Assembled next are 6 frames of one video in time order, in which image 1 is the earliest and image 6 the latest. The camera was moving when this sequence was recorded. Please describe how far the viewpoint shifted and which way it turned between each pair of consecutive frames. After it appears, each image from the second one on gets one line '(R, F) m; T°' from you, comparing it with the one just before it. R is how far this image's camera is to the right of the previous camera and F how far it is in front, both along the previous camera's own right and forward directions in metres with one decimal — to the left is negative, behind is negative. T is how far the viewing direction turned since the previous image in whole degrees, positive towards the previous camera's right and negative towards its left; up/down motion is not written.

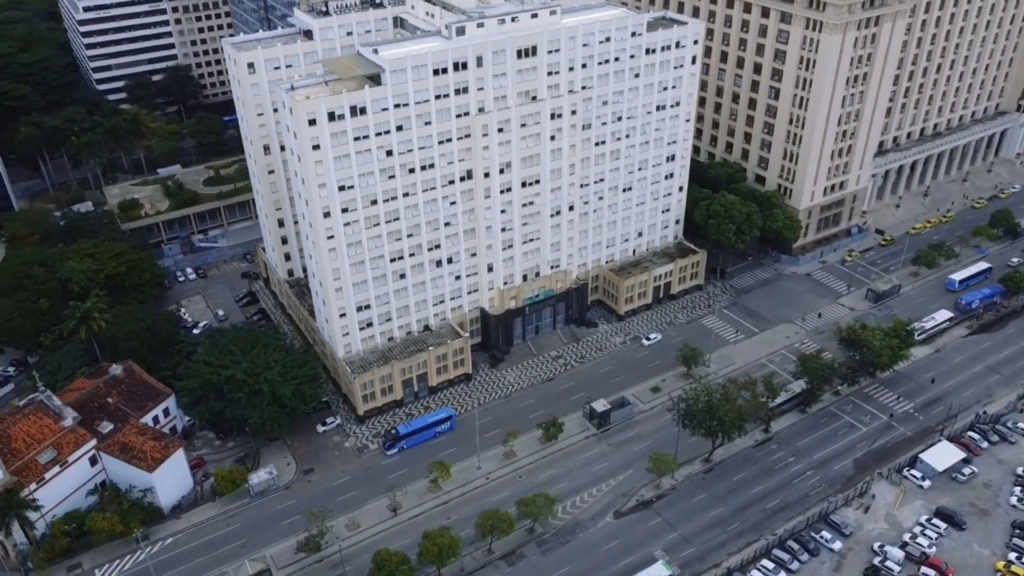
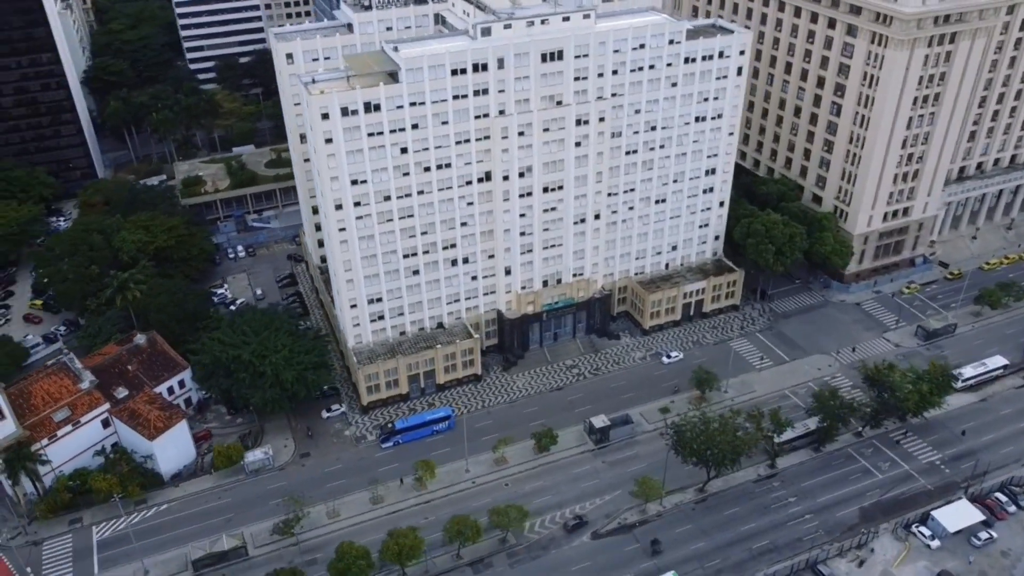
(+11.6, +1.8) m; -8°
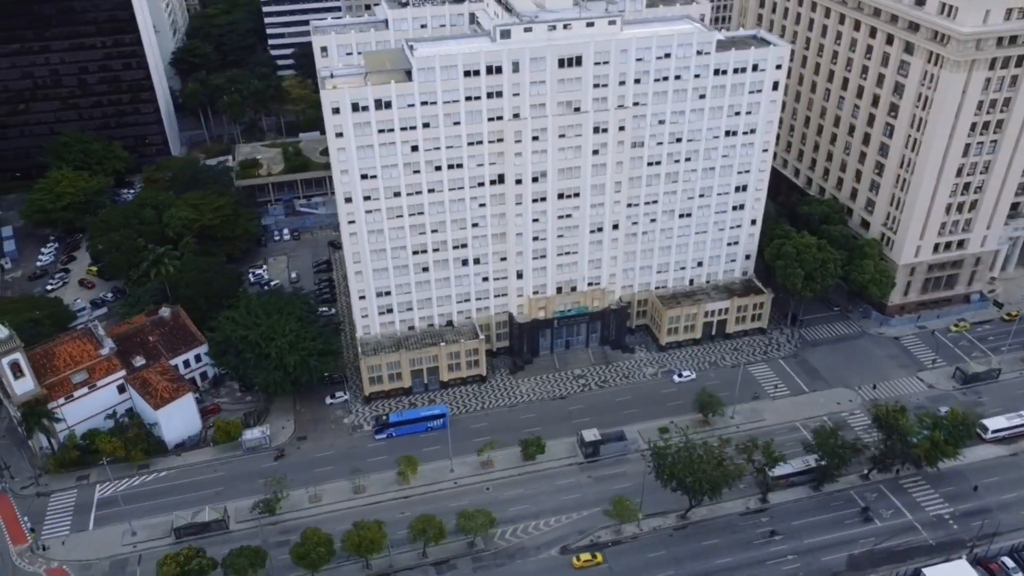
(+11.4, +1.2) m; -7°
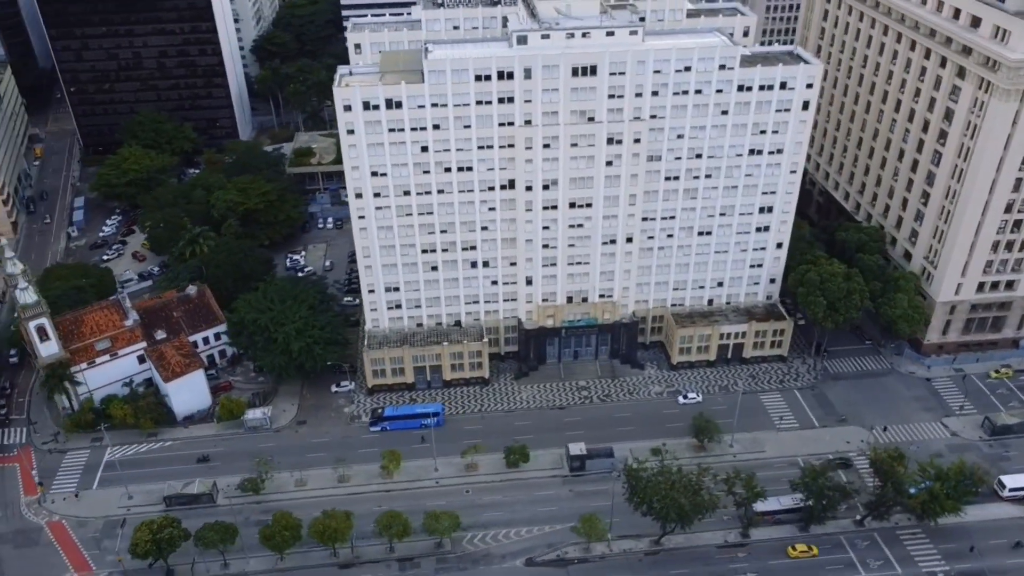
(+11.3, +0.8) m; -7°
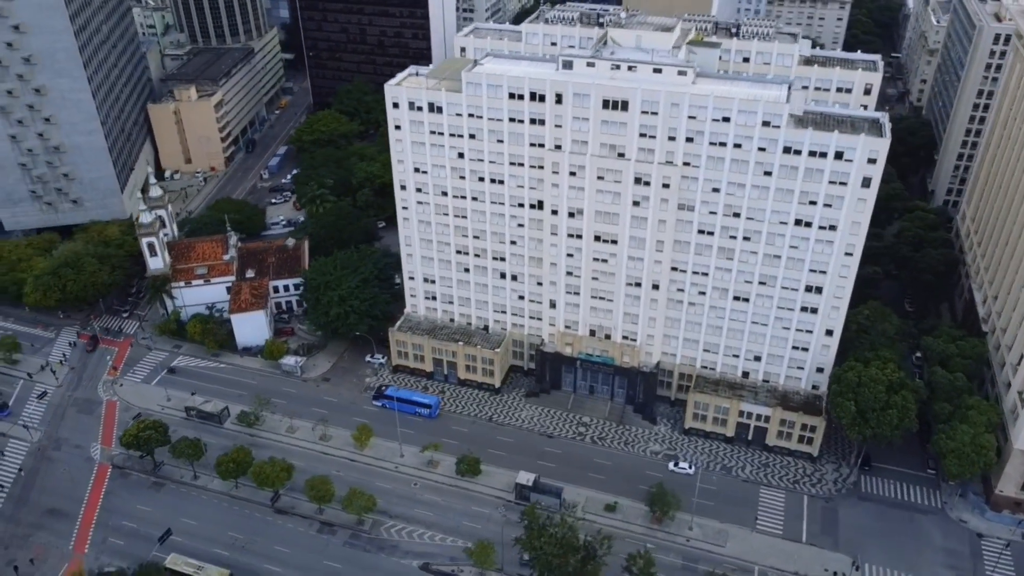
(+33.1, +5.3) m; -21°
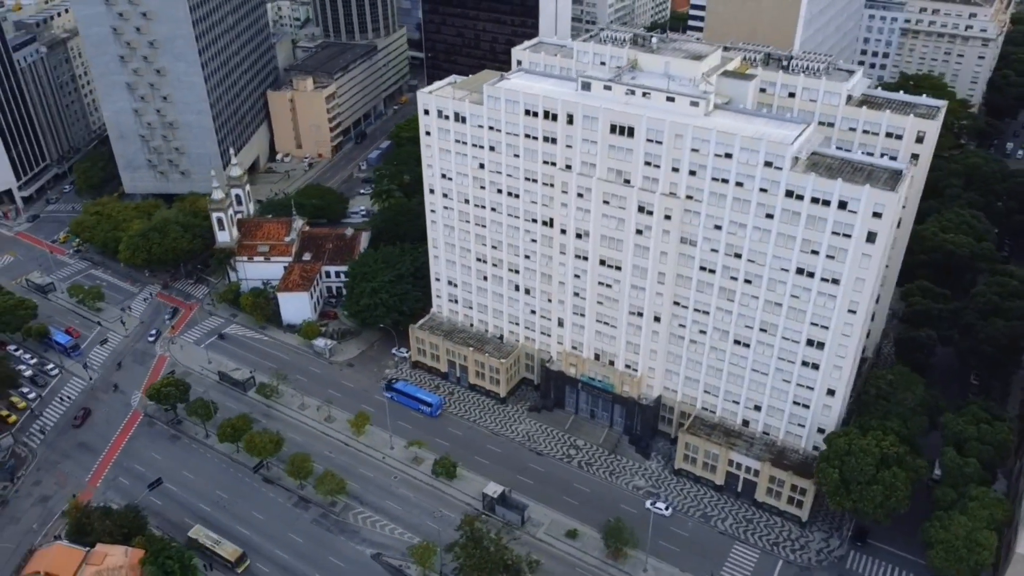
(+18.8, +0.9) m; -11°
